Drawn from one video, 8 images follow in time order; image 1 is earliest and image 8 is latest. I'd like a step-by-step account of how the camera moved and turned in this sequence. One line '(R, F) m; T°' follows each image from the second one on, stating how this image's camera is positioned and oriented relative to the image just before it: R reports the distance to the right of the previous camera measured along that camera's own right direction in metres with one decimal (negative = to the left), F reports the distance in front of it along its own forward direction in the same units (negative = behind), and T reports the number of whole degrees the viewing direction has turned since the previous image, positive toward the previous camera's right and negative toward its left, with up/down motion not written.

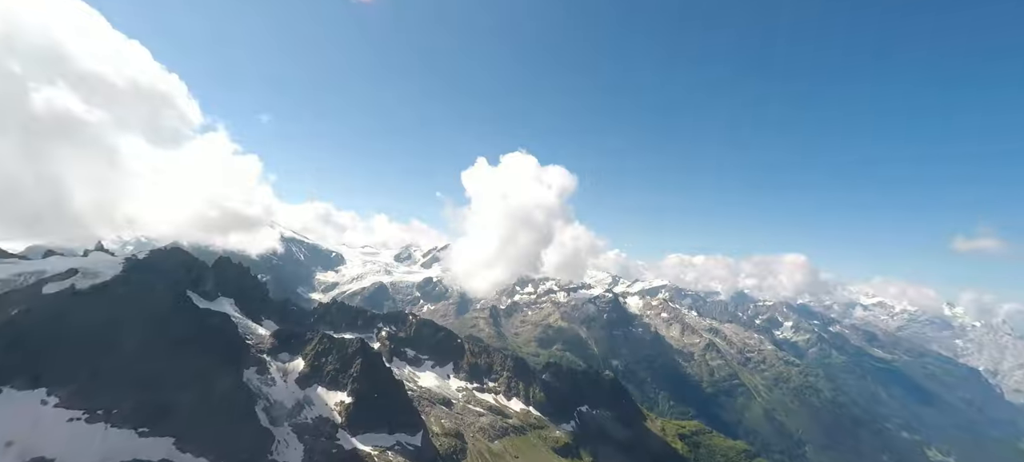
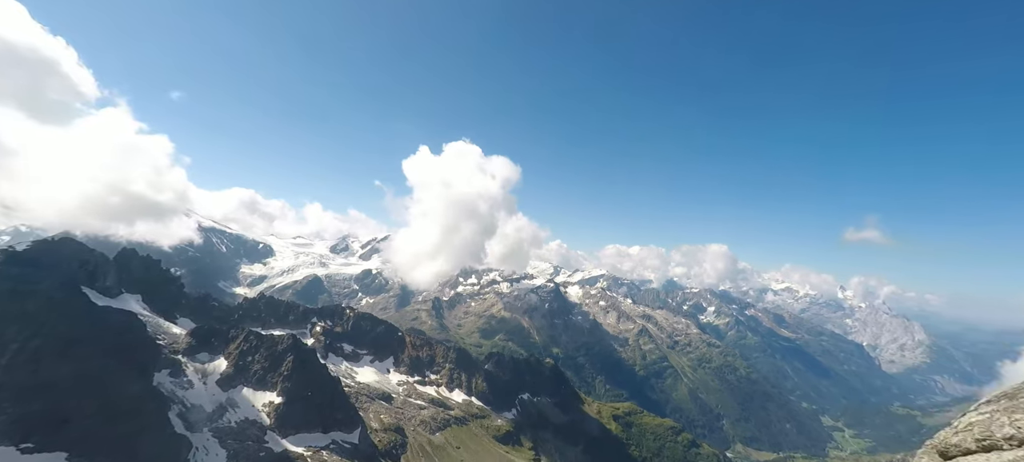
(+0.6, -2.8) m; +7°
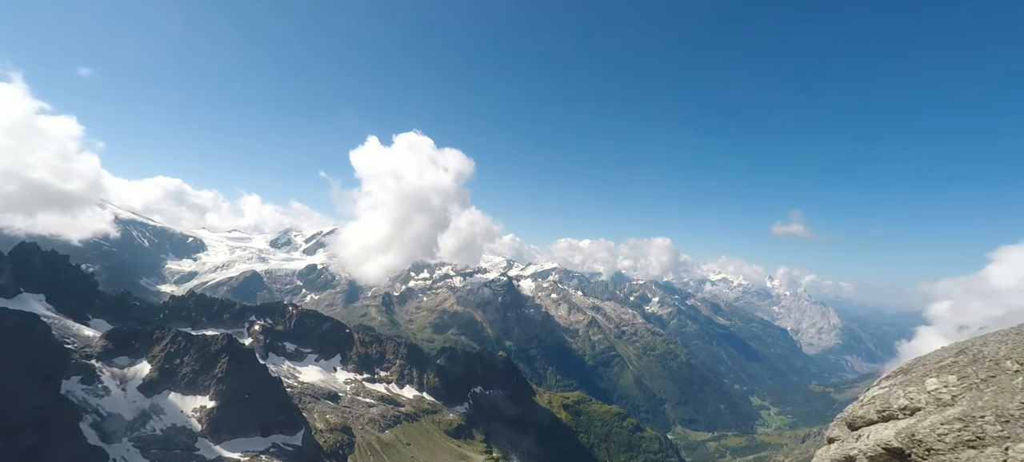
(+0.3, -1.9) m; +6°
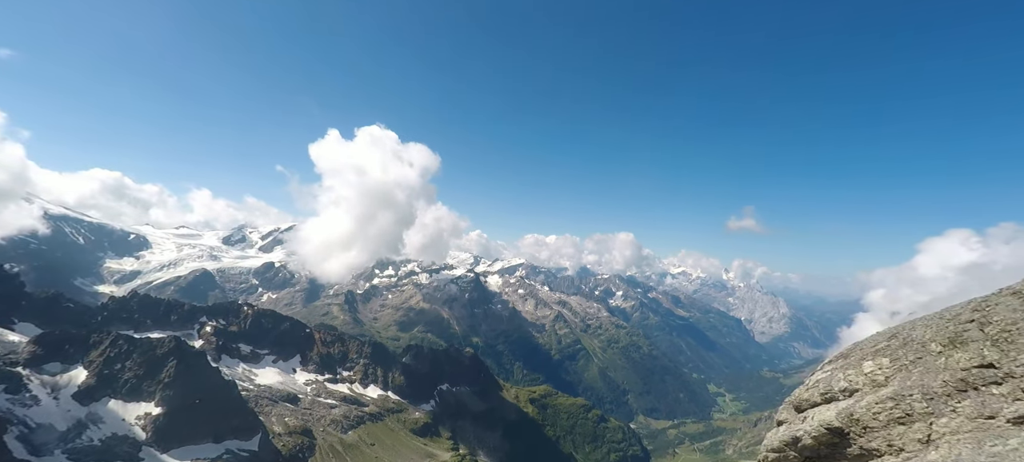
(+0.4, -1.0) m; +4°
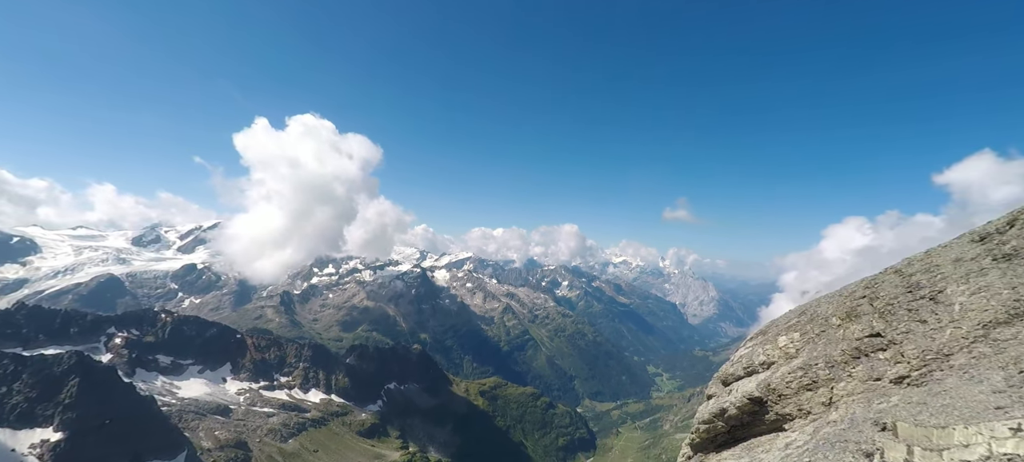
(0.0, -2.3) m; +6°
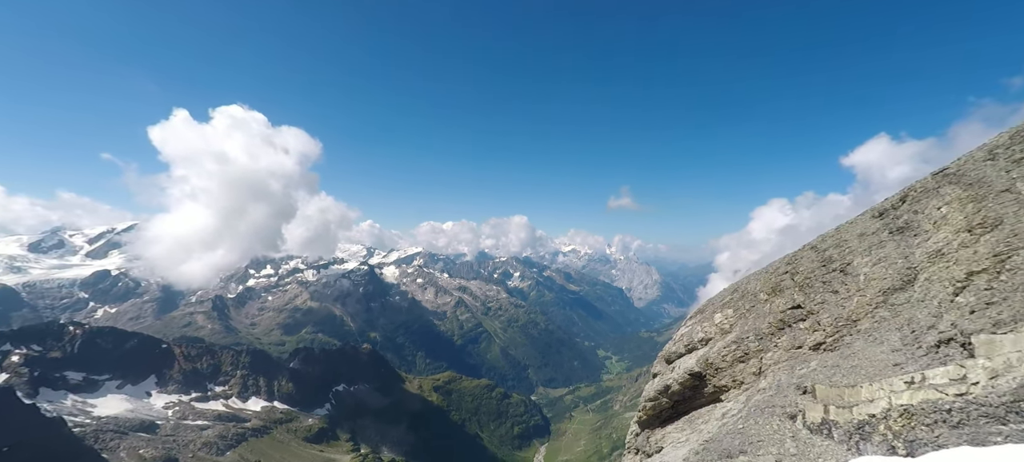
(+0.7, -0.7) m; +6°
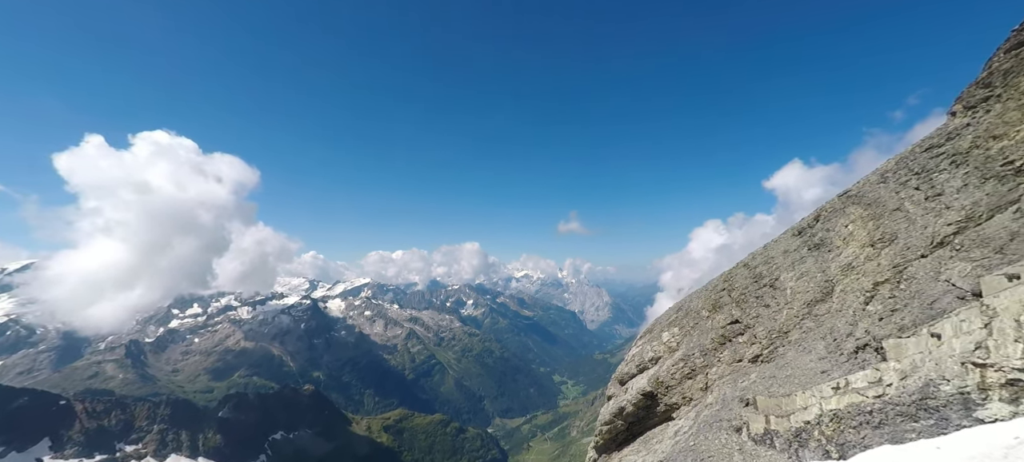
(+0.6, -0.6) m; +6°
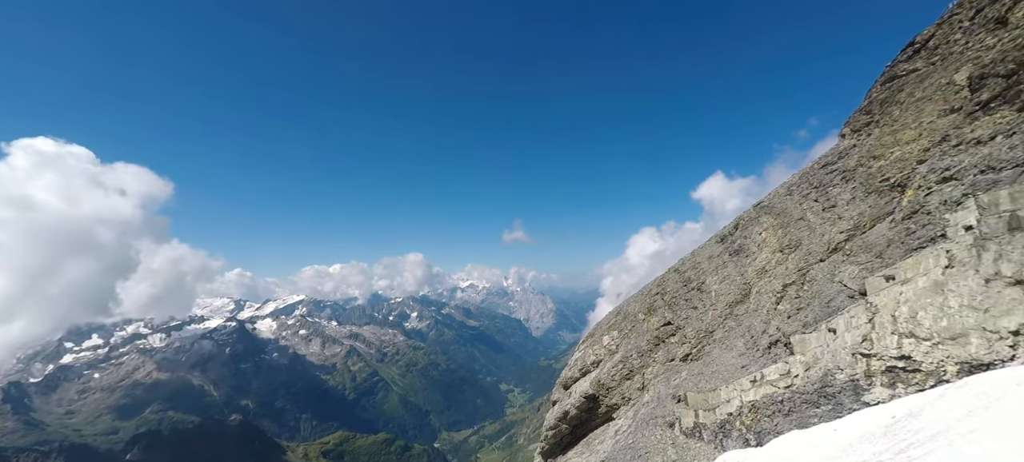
(+0.2, -1.3) m; +6°
